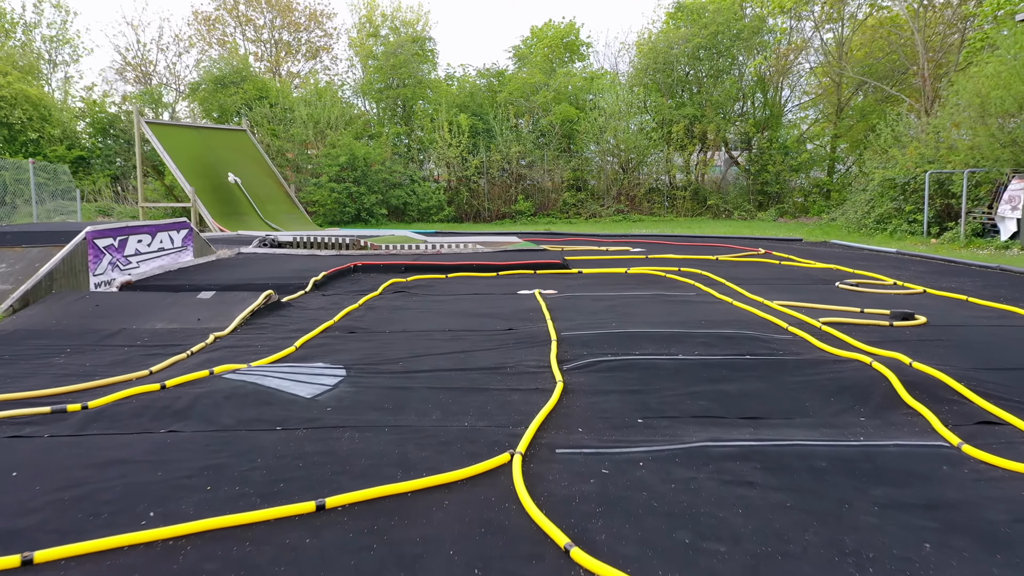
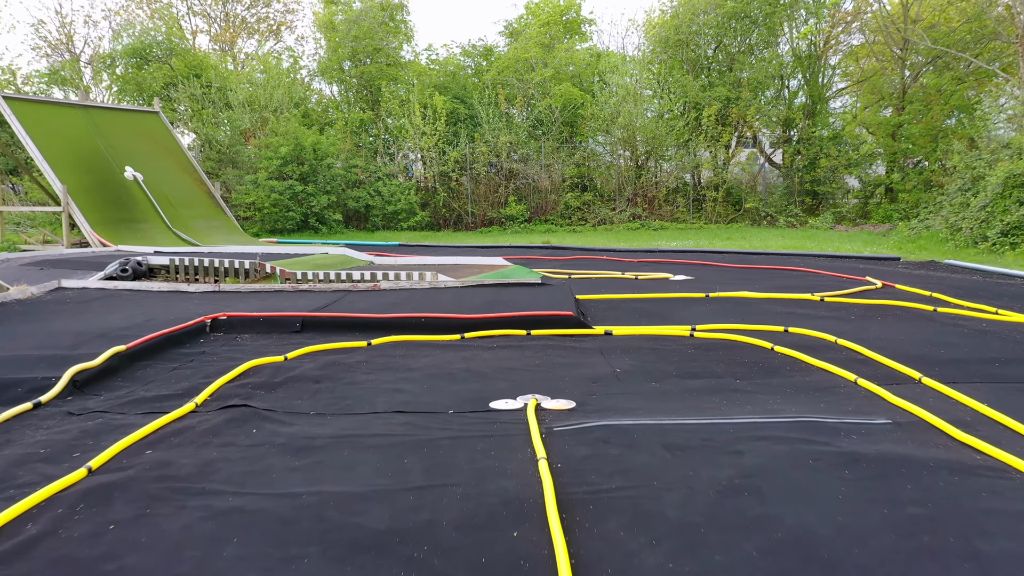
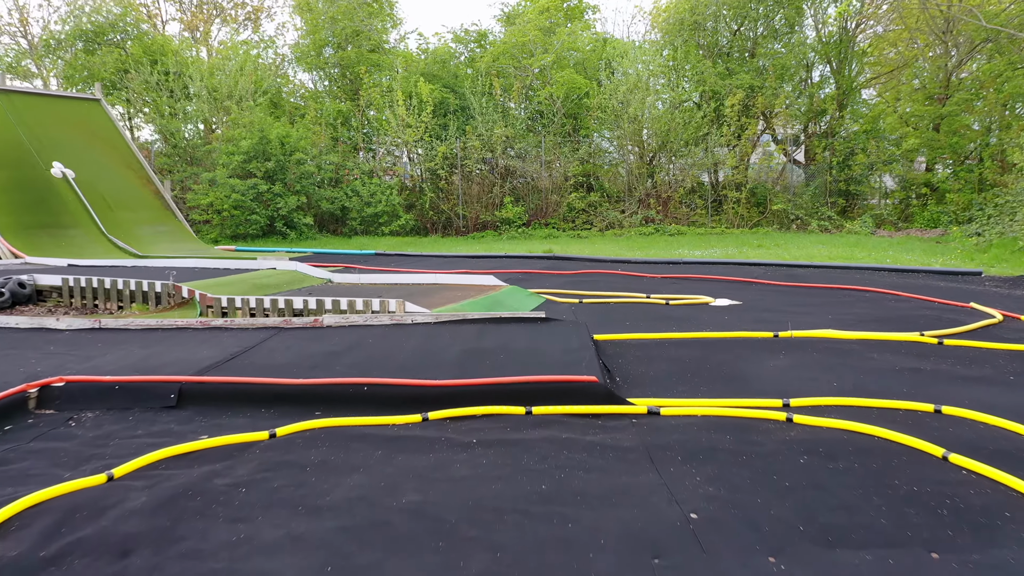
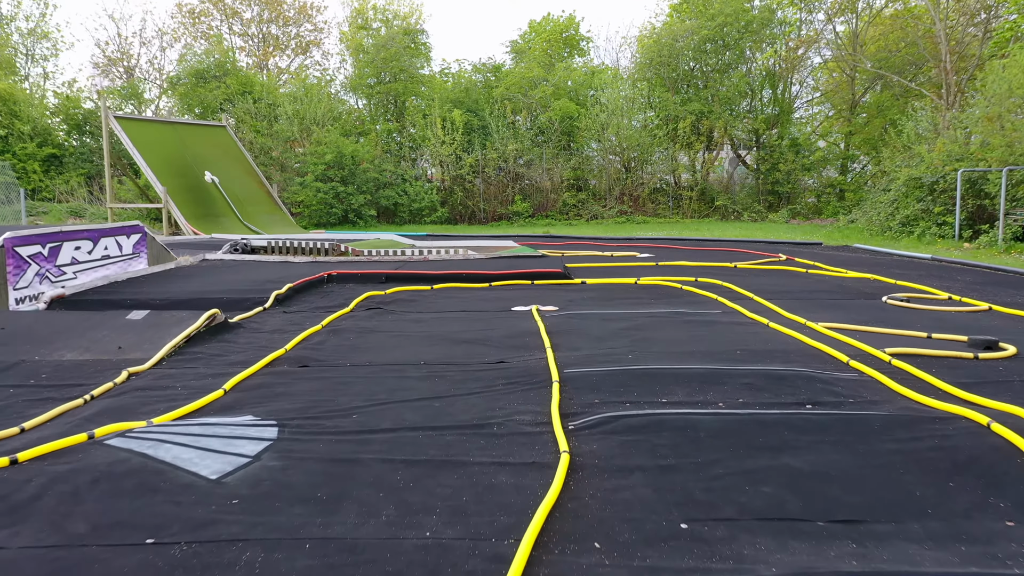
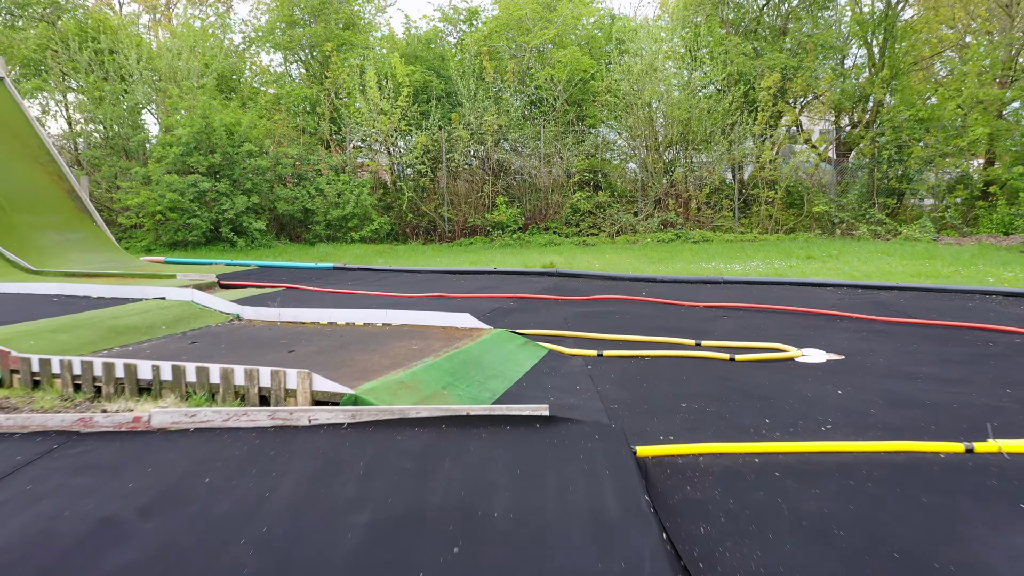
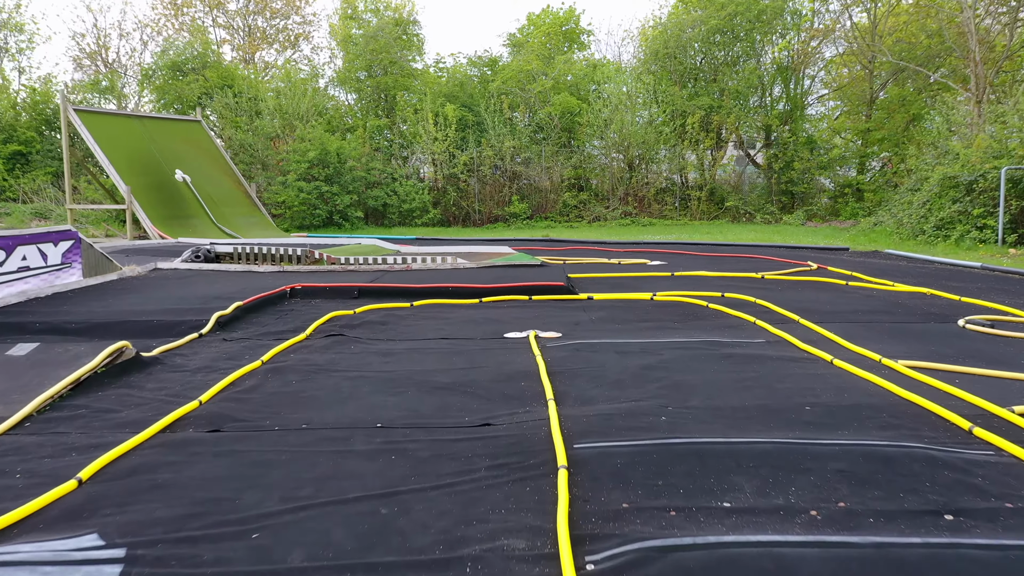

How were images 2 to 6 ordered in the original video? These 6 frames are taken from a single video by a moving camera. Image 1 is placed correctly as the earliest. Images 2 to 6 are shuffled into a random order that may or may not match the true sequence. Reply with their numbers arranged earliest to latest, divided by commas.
4, 6, 2, 3, 5
